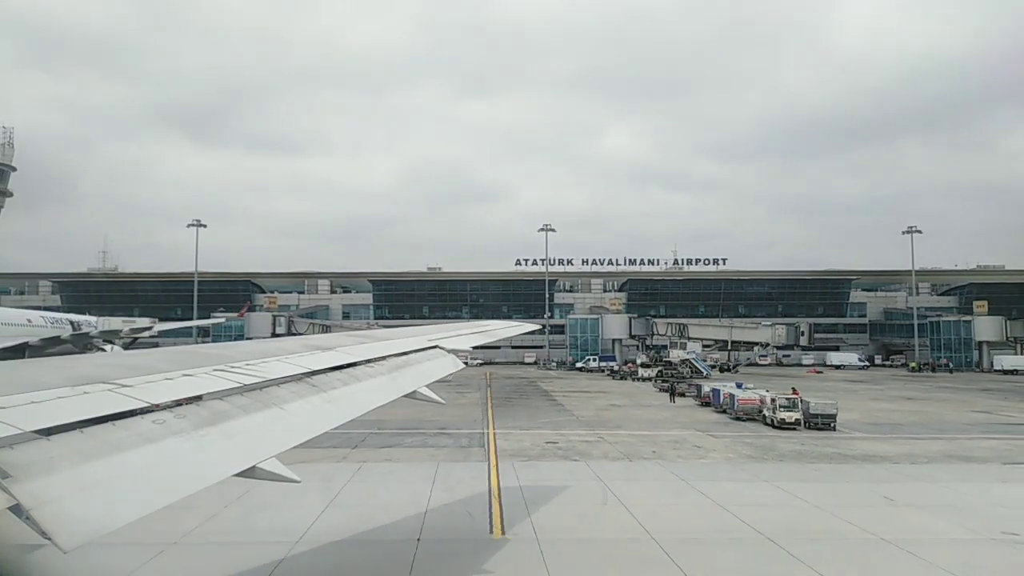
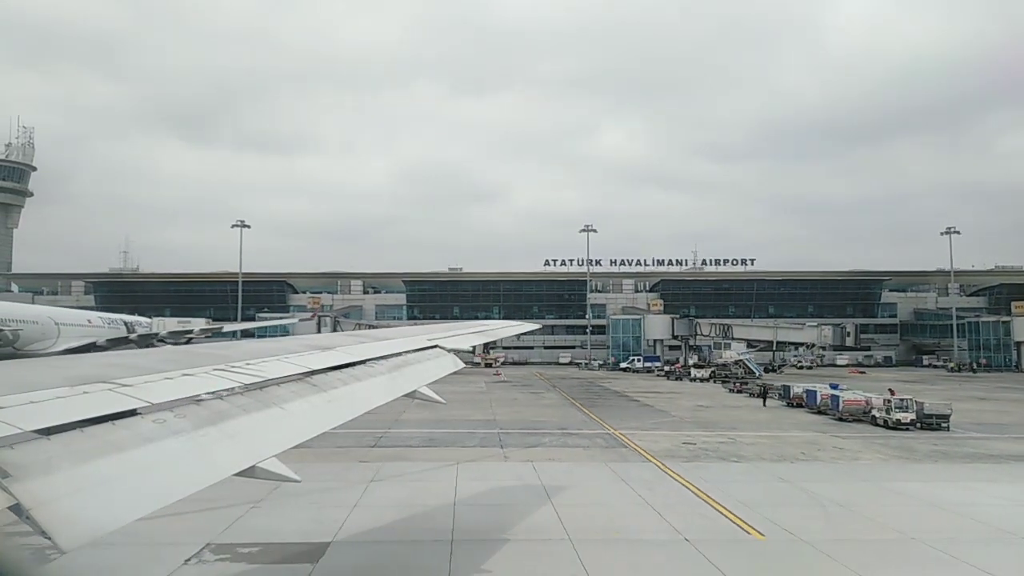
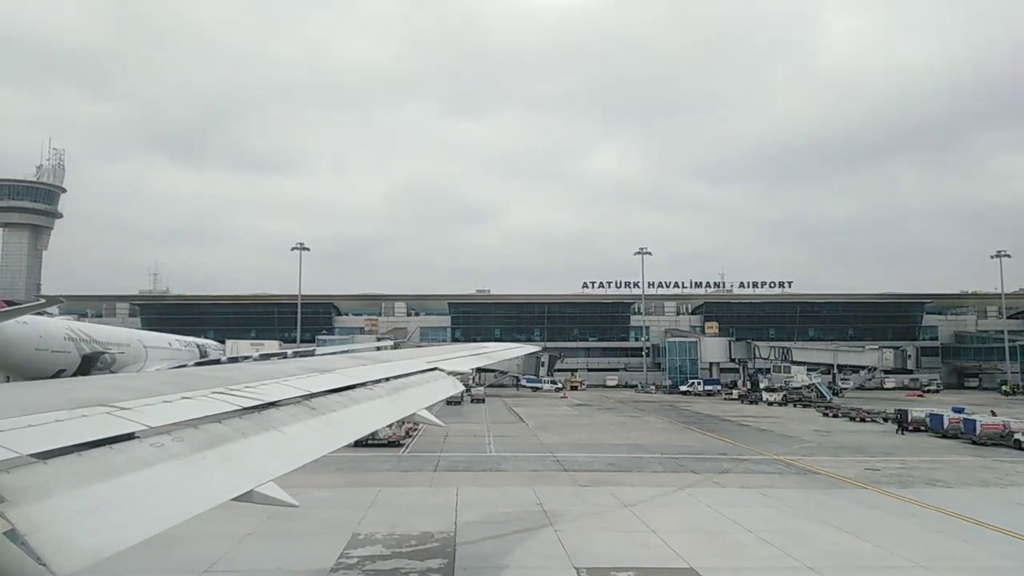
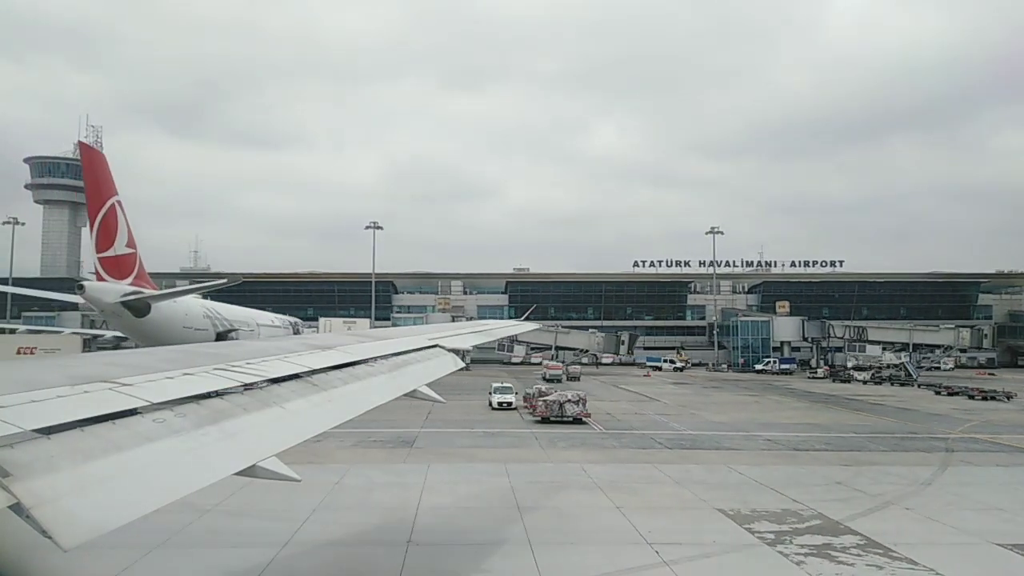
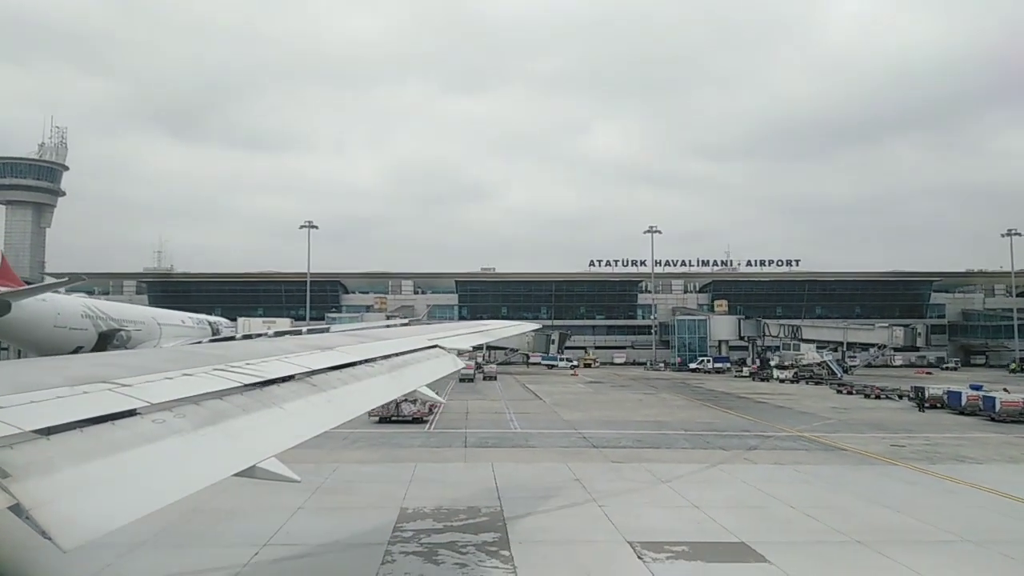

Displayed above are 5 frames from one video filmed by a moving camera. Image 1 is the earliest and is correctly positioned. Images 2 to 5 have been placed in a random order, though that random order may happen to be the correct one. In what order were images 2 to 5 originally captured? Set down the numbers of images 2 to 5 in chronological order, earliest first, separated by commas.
2, 3, 5, 4
